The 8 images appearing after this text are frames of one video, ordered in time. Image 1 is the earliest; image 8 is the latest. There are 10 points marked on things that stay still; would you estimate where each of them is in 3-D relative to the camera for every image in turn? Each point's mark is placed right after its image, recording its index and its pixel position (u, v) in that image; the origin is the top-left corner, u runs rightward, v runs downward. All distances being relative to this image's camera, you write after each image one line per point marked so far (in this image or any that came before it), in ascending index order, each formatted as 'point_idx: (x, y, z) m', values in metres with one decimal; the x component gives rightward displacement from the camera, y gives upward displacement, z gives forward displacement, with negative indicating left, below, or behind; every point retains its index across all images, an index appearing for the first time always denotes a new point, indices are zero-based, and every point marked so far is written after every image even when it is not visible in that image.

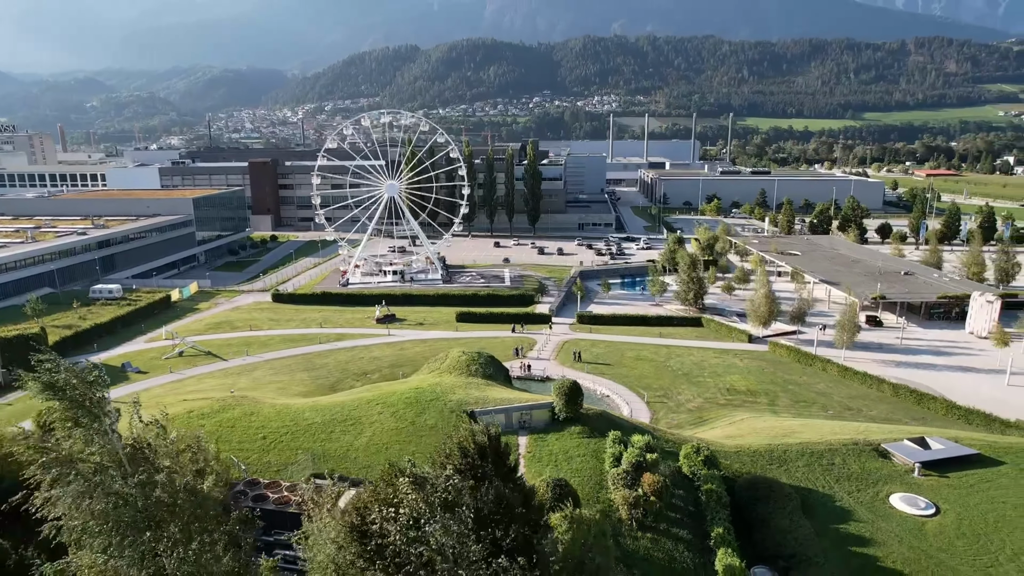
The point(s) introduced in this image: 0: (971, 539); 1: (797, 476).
0: (+10.9, -6.0, +15.5) m
1: (+7.8, -5.2, +17.9) m
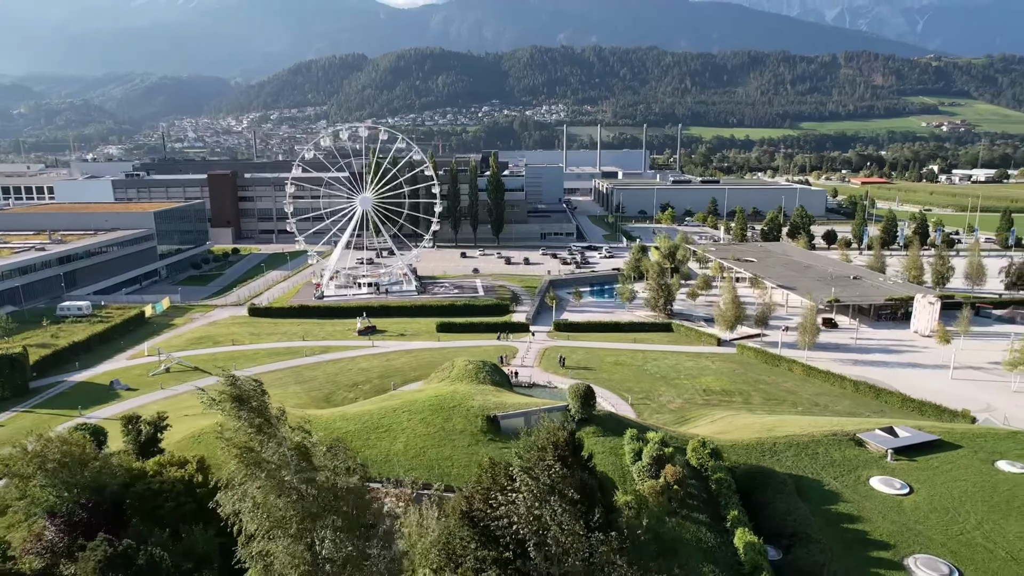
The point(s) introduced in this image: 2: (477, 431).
0: (+11.6, -6.1, +17.6) m
1: (+8.4, -5.4, +19.8) m
2: (-1.0, -3.9, +18.3) m
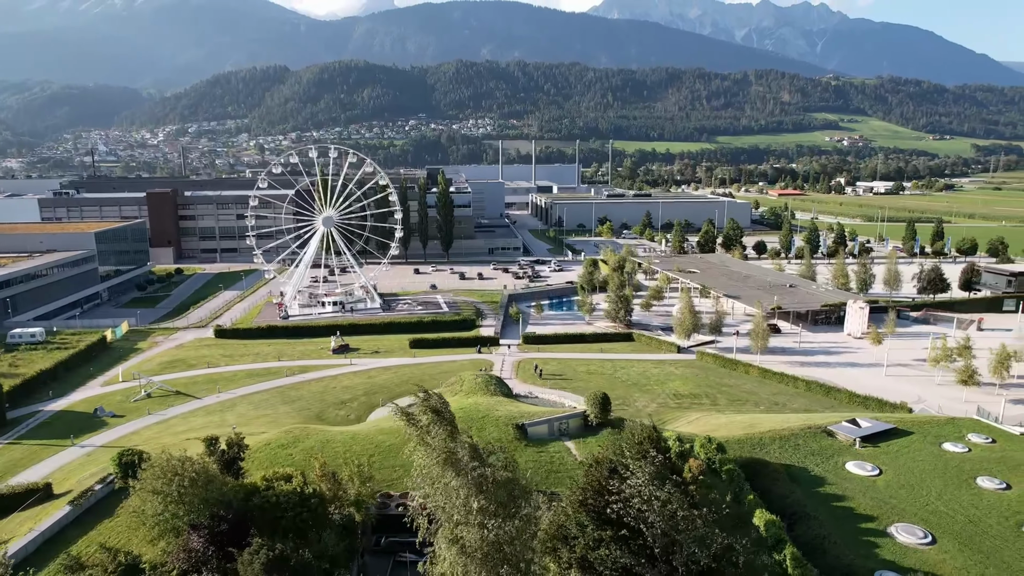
0: (+12.6, -6.4, +20.7) m
1: (+9.1, -5.8, +22.5) m
2: (-0.1, -4.5, +20.0) m
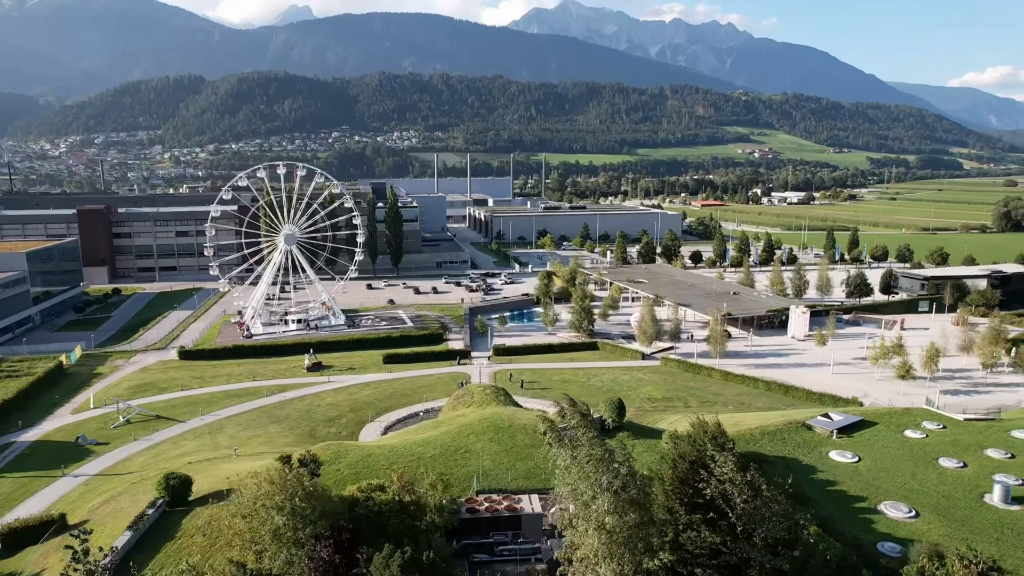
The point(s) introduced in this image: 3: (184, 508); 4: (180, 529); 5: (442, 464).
0: (+13.5, -6.6, +23.4) m
1: (+9.8, -6.1, +24.8) m
2: (+0.9, -5.0, +21.4) m
3: (-9.4, -6.3, +18.7) m
4: (-8.9, -6.5, +17.6) m
5: (-2.1, -5.3, +19.6) m
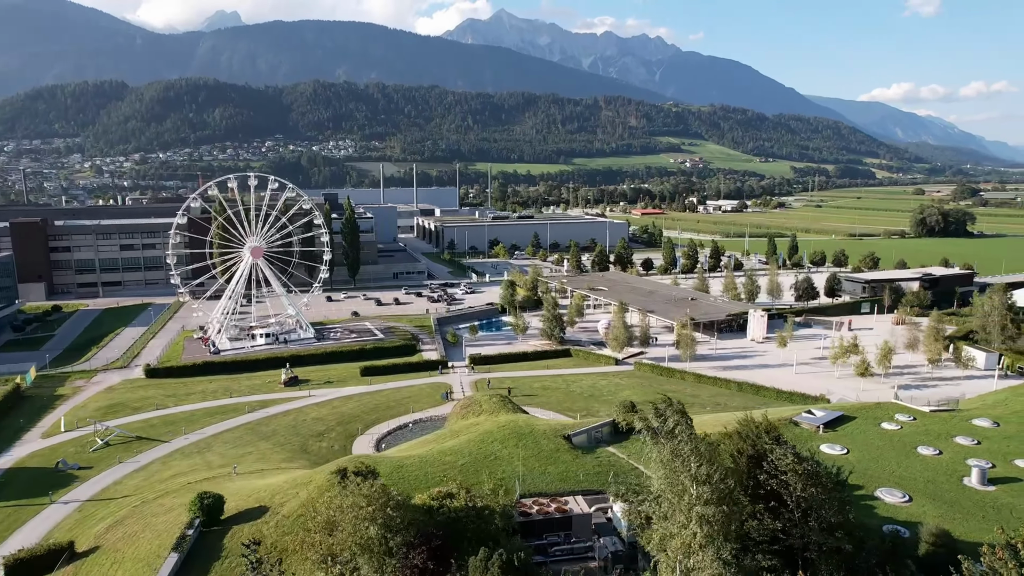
0: (+14.0, -6.7, +25.2) m
1: (+10.2, -6.3, +26.3) m
2: (+1.7, -5.3, +22.0) m
3: (-8.3, -6.8, +18.4) m
4: (-7.7, -6.9, +17.3) m
5: (-1.1, -5.7, +20.0) m
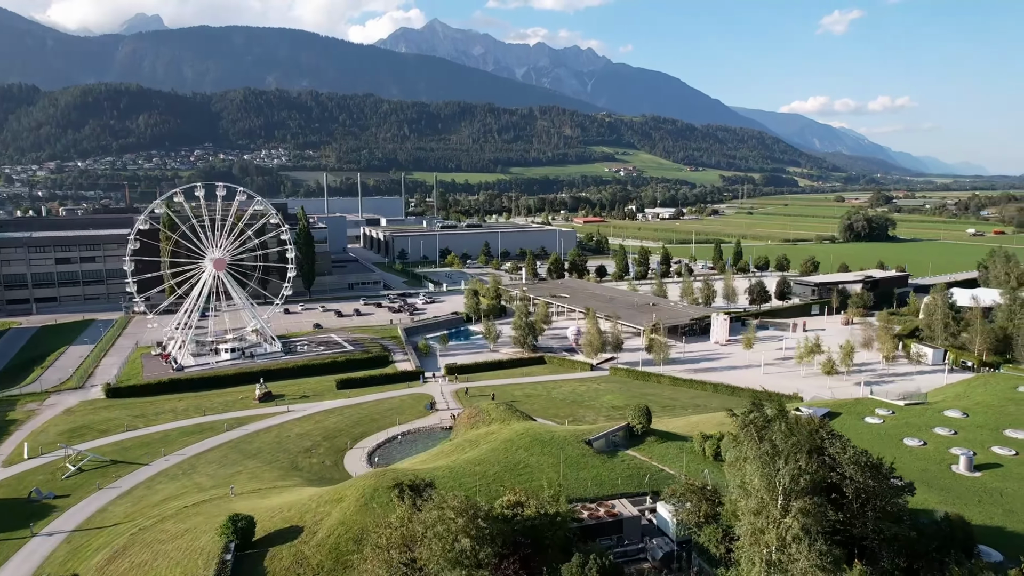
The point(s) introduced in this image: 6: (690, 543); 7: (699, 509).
0: (+14.5, -6.8, +26.6) m
1: (+10.6, -6.5, +27.3) m
2: (+2.5, -5.5, +22.2) m
3: (-7.0, -7.1, +17.7) m
4: (-6.4, -7.2, +16.6) m
5: (0.0, -5.9, +19.9) m
6: (+4.5, -6.4, +16.4) m
7: (+4.6, -5.4, +15.9) m
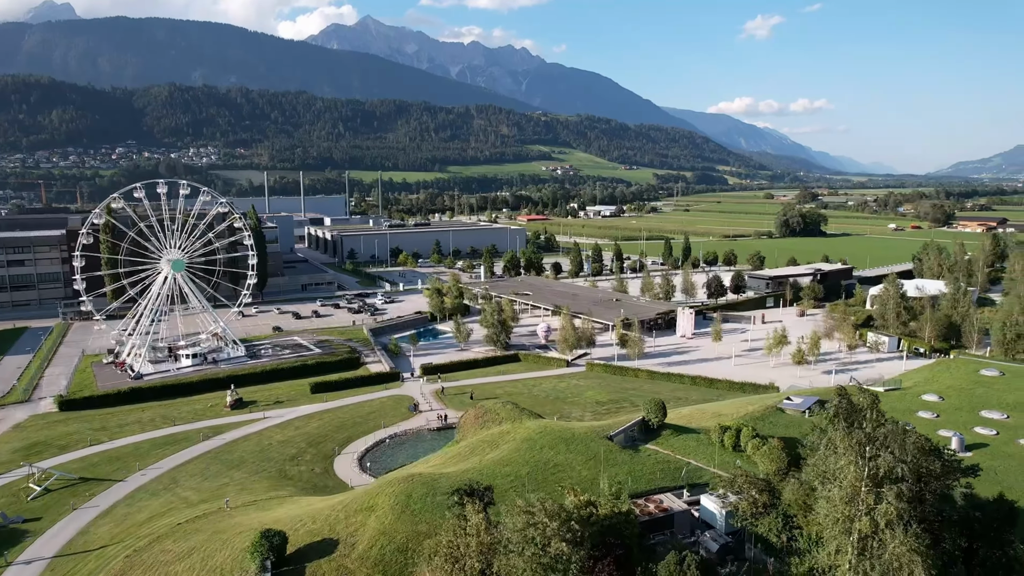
0: (+14.9, -6.4, +27.4) m
1: (+10.9, -6.1, +27.8) m
2: (+3.3, -5.3, +22.0) m
3: (-5.7, -7.1, +16.6) m
4: (-5.0, -7.2, +15.6) m
5: (+1.0, -5.8, +19.4) m
6: (+5.8, -6.2, +16.4) m
7: (+5.9, -5.2, +15.9) m
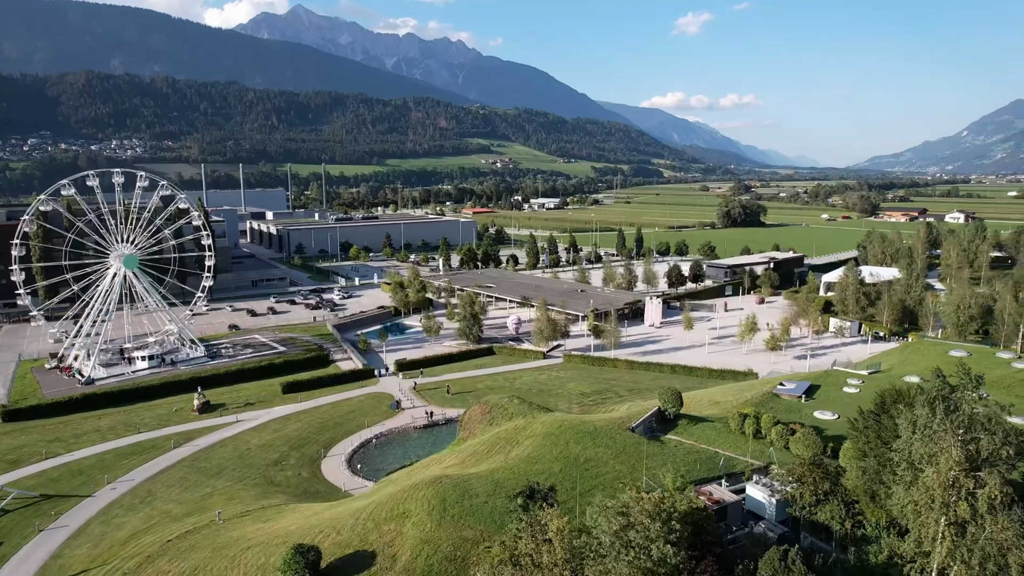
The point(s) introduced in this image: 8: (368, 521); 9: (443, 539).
0: (+15.1, -5.7, +27.8) m
1: (+11.1, -5.5, +27.8) m
2: (+4.0, -4.9, +21.4) m
3: (-4.4, -6.9, +15.2) m
4: (-3.6, -7.0, +14.2) m
5: (+2.0, -5.4, +18.6) m
6: (+7.1, -5.8, +16.0) m
7: (+7.2, -4.8, +15.5) m
8: (-3.9, -6.3, +17.3) m
9: (-1.7, -6.0, +15.6) m
